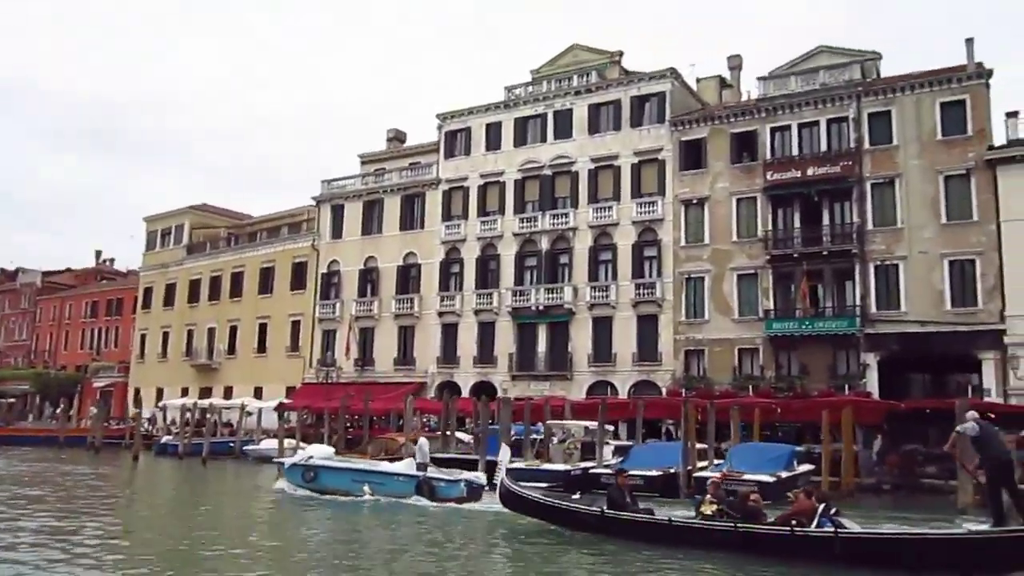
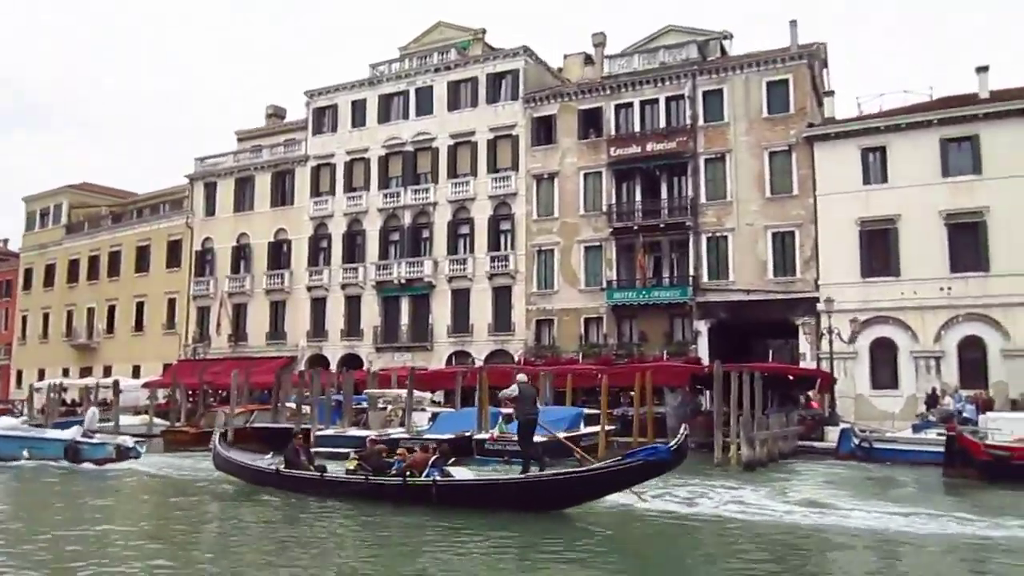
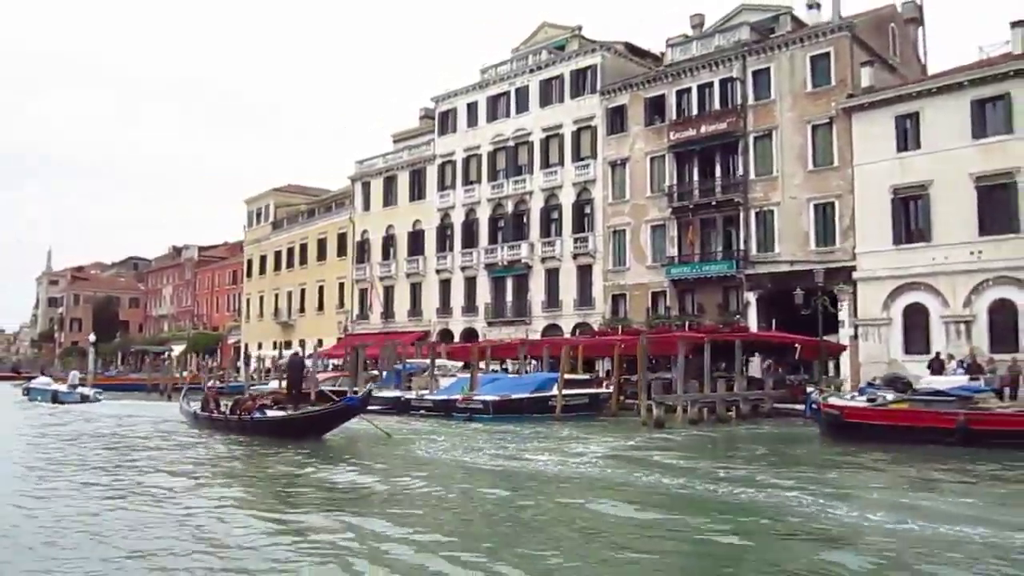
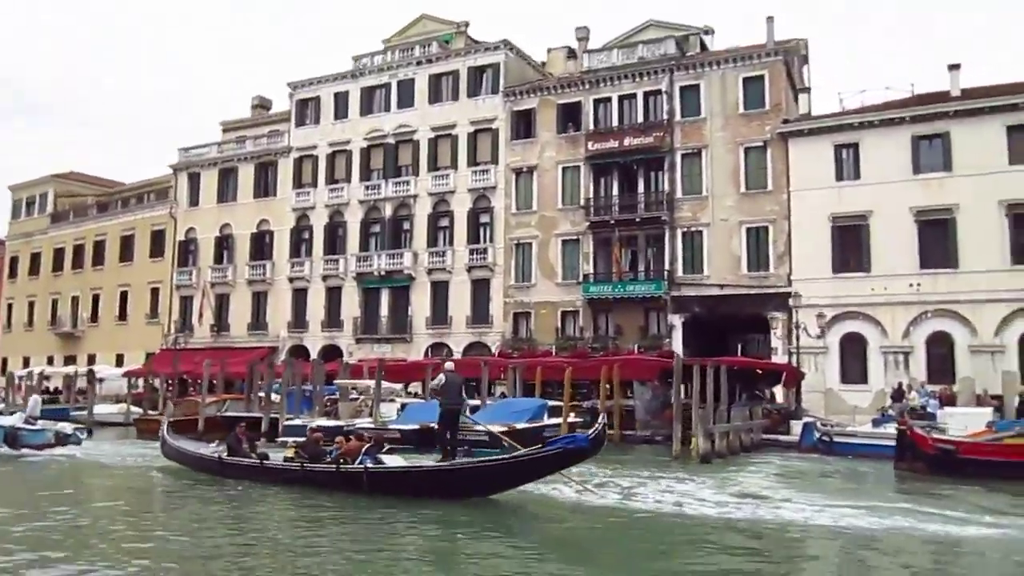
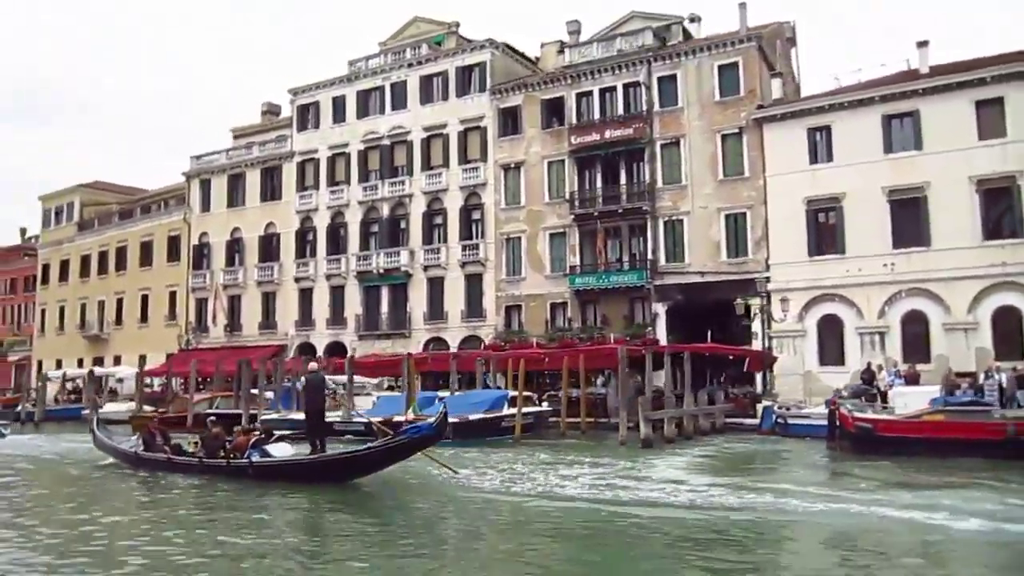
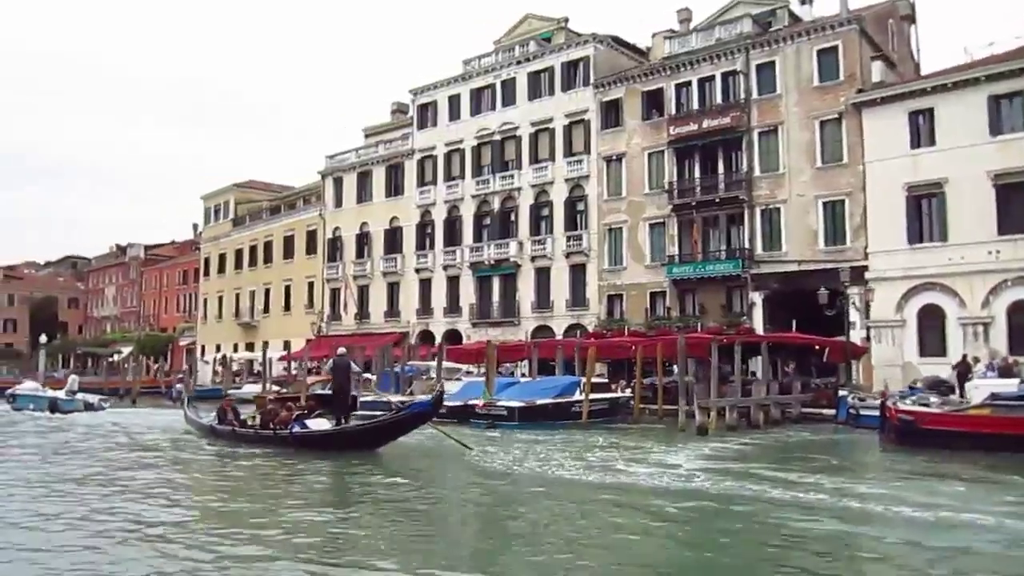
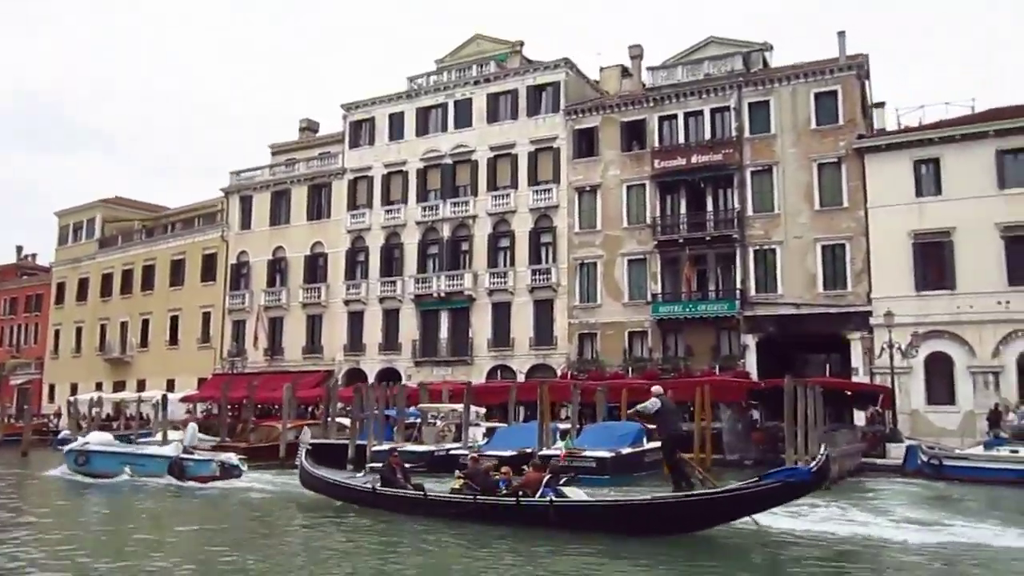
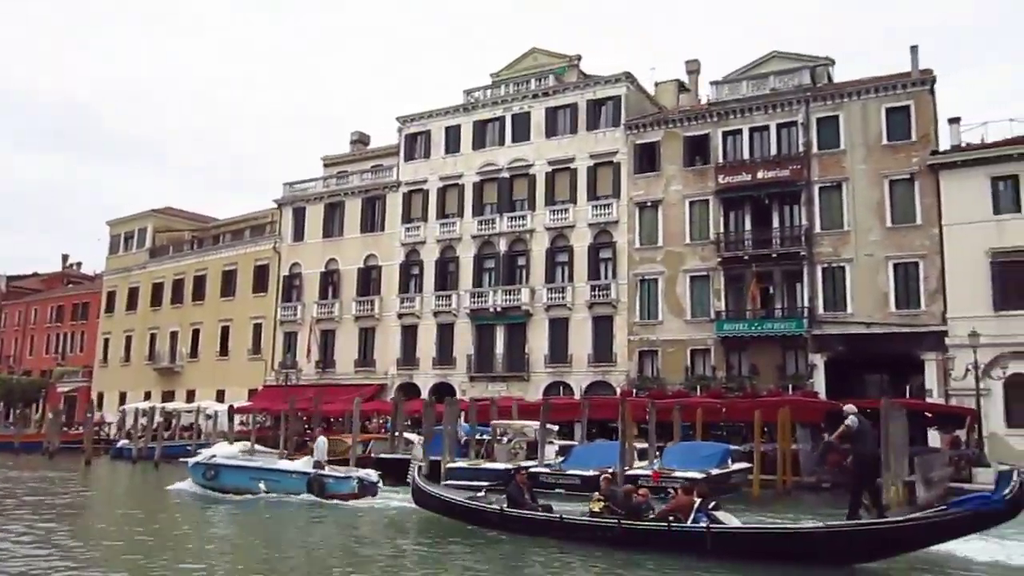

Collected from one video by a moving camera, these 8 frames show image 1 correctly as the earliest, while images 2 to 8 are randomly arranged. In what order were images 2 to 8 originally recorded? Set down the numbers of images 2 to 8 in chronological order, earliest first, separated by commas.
8, 7, 2, 4, 5, 6, 3
